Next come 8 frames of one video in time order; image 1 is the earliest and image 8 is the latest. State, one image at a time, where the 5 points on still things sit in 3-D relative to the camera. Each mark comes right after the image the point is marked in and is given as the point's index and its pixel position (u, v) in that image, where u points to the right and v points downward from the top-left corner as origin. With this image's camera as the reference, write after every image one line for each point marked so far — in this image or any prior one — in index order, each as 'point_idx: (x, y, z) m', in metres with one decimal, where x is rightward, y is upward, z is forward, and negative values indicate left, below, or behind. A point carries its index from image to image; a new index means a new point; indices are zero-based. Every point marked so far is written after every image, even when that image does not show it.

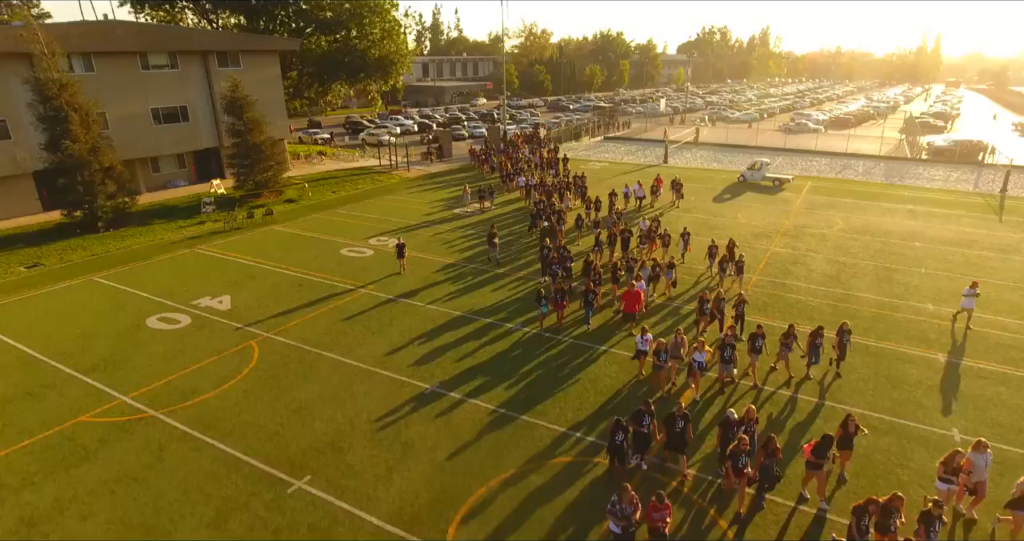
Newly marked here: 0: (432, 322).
0: (-1.6, -1.3, +13.8) m
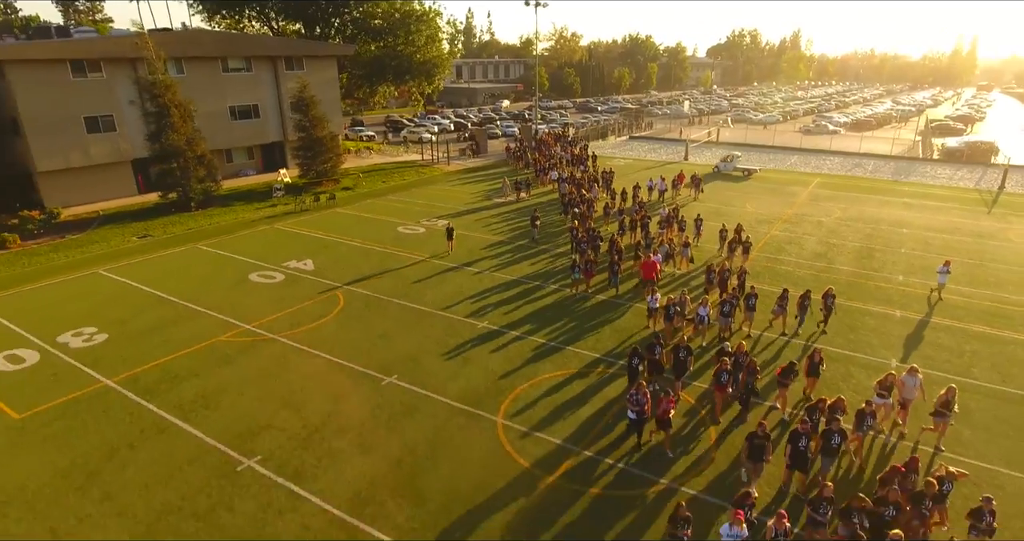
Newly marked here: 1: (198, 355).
0: (-0.8, -0.4, +16.7) m
1: (-6.2, -1.7, +12.4) m
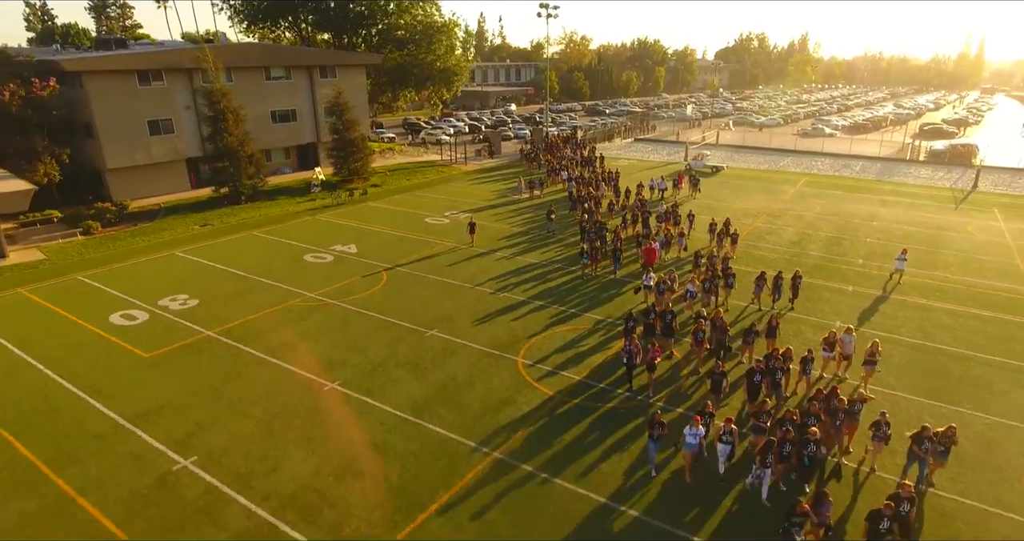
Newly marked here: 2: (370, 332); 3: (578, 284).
0: (-0.3, +0.1, +19.5) m
1: (-5.8, -1.1, +15.2) m
2: (-3.2, -1.4, +14.2) m
3: (+2.0, -0.5, +18.4) m
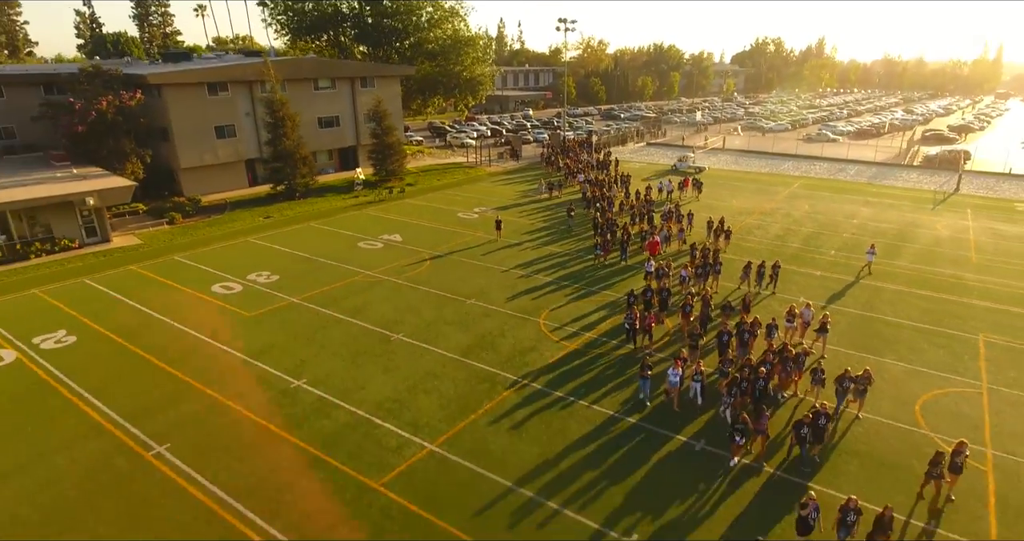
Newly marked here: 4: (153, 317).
0: (+0.5, +0.6, +22.9) m
1: (-5.1, -0.5, +18.8) m
2: (-2.6, -0.9, +17.7) m
3: (+2.8, 0.0, +21.8) m
4: (-9.9, -1.3, +16.7) m
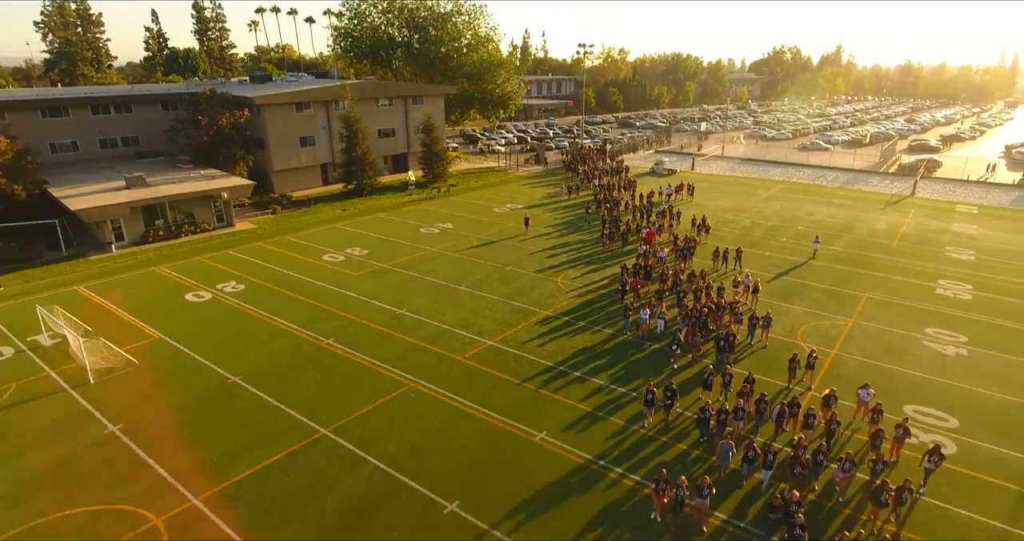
0: (+1.8, +1.5, +29.8) m
1: (-4.0, +0.5, +25.9) m
2: (-1.5, +0.1, +24.7) m
3: (+4.0, +0.9, +28.6) m
4: (-8.8, -0.2, +24.0) m
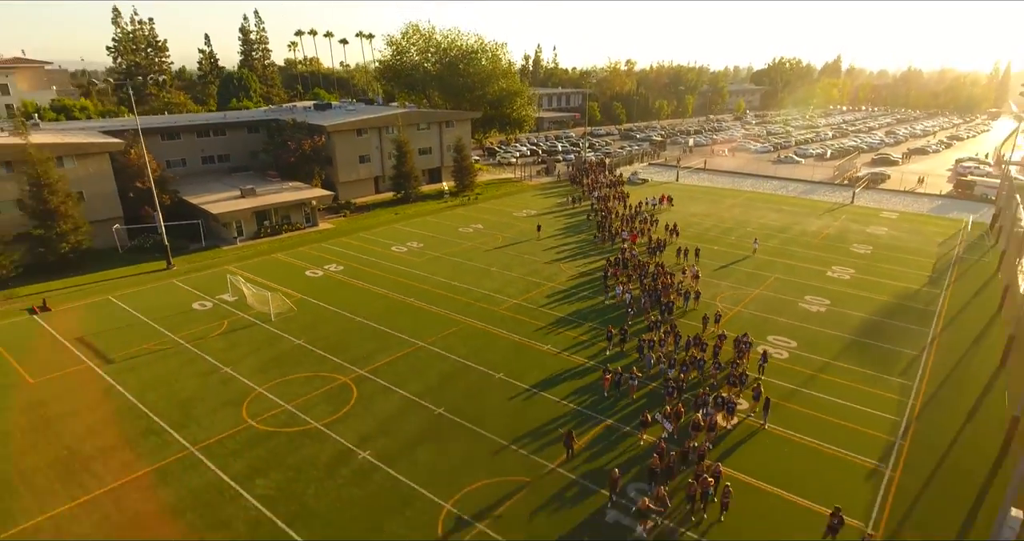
0: (+2.7, +2.2, +39.5) m
1: (-3.1, +1.2, +35.8) m
2: (-0.6, +0.8, +34.5) m
3: (+4.9, +1.6, +38.3) m
4: (-8.0, +0.6, +33.9) m
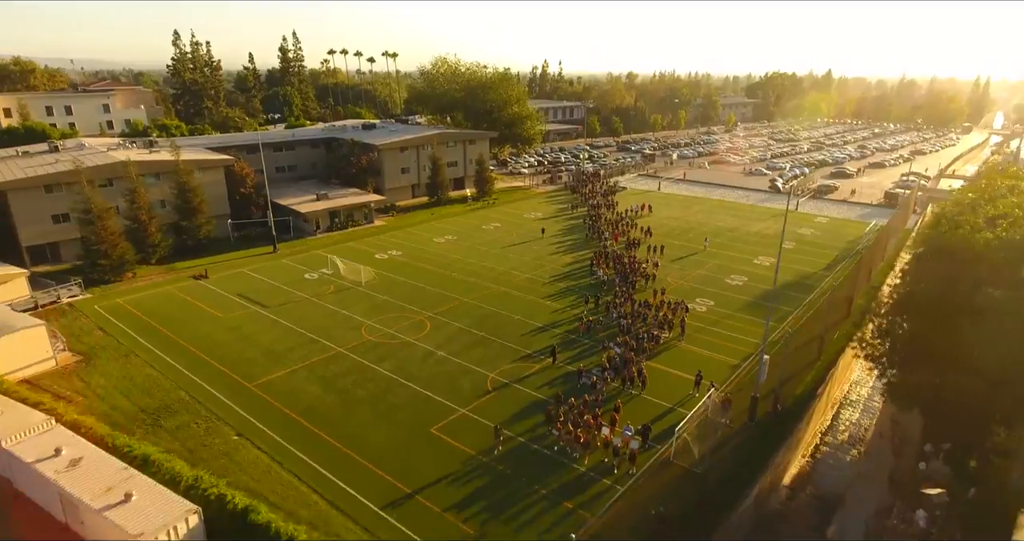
0: (+3.7, +3.1, +51.7) m
1: (-2.2, +2.2, +47.9) m
2: (+0.3, +1.8, +46.7) m
3: (+5.9, +2.5, +50.5) m
4: (-7.1, +1.7, +46.1) m
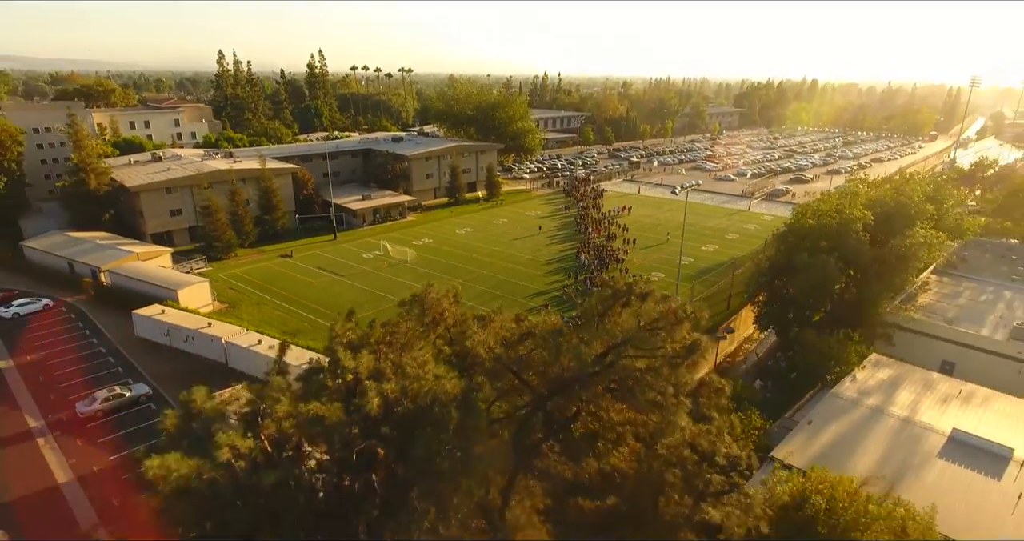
0: (+4.2, +4.7, +65.4) m
1: (-1.7, +3.8, +61.7) m
2: (+0.8, +3.3, +60.4) m
3: (+6.4, +4.0, +64.2) m
4: (-6.6, +3.3, +59.8) m
